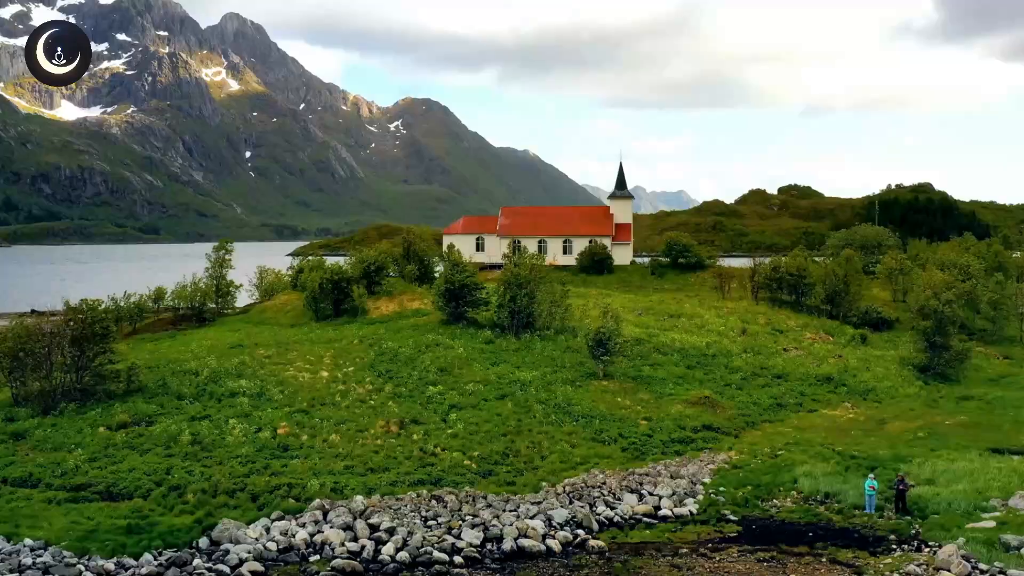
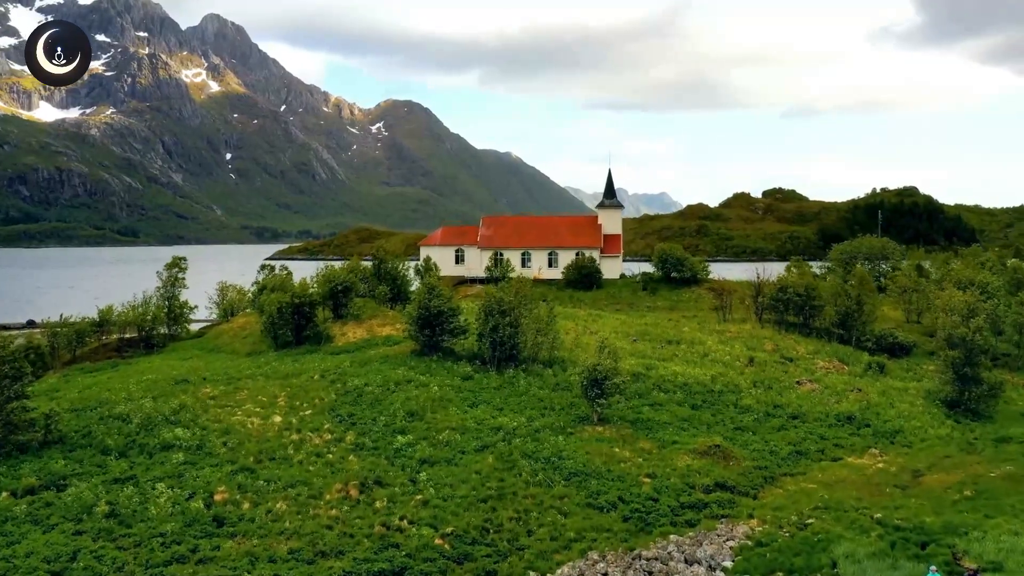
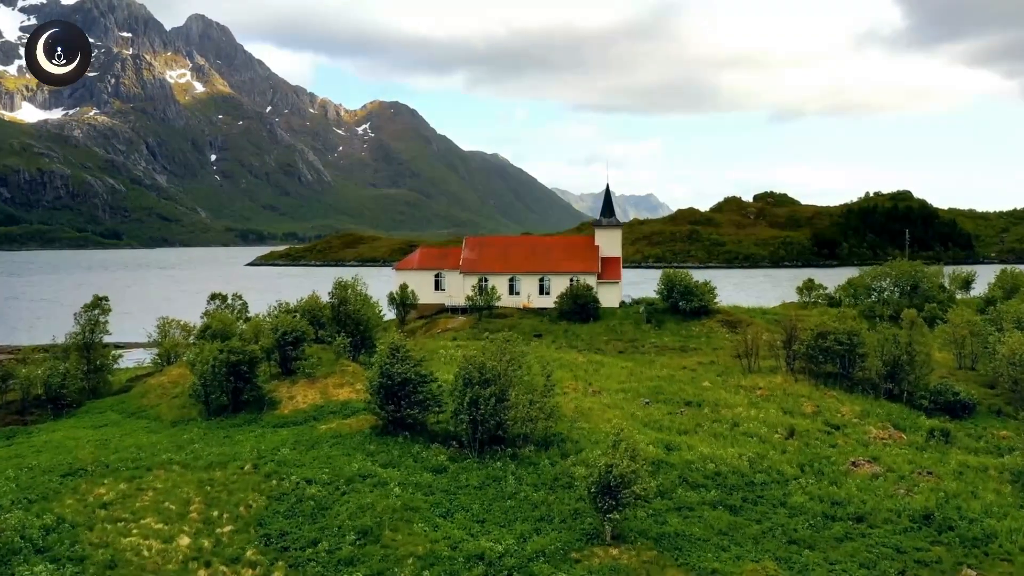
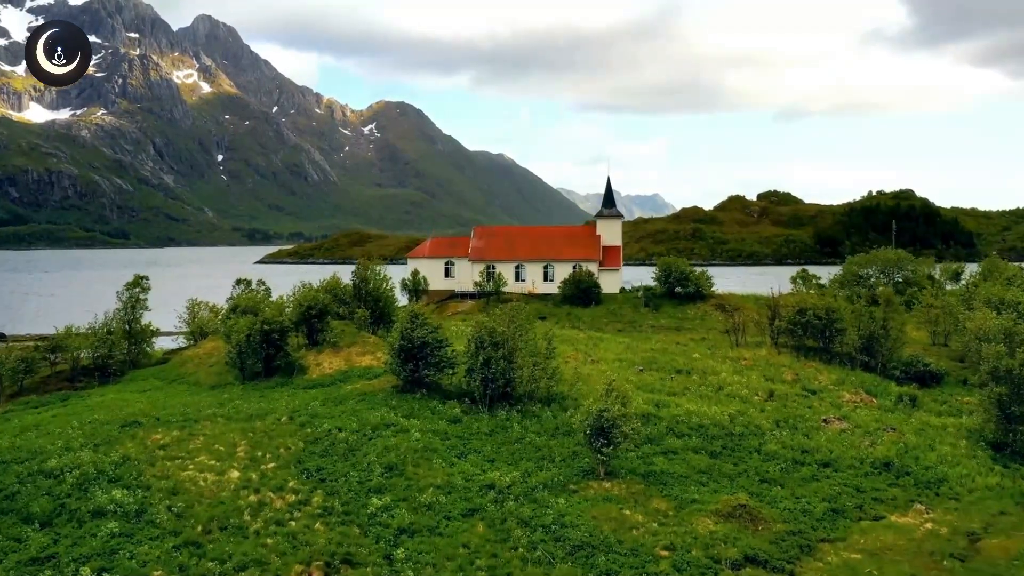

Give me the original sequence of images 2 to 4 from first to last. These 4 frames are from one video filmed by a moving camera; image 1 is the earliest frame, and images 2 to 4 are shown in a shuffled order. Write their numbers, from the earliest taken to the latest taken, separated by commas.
2, 4, 3
